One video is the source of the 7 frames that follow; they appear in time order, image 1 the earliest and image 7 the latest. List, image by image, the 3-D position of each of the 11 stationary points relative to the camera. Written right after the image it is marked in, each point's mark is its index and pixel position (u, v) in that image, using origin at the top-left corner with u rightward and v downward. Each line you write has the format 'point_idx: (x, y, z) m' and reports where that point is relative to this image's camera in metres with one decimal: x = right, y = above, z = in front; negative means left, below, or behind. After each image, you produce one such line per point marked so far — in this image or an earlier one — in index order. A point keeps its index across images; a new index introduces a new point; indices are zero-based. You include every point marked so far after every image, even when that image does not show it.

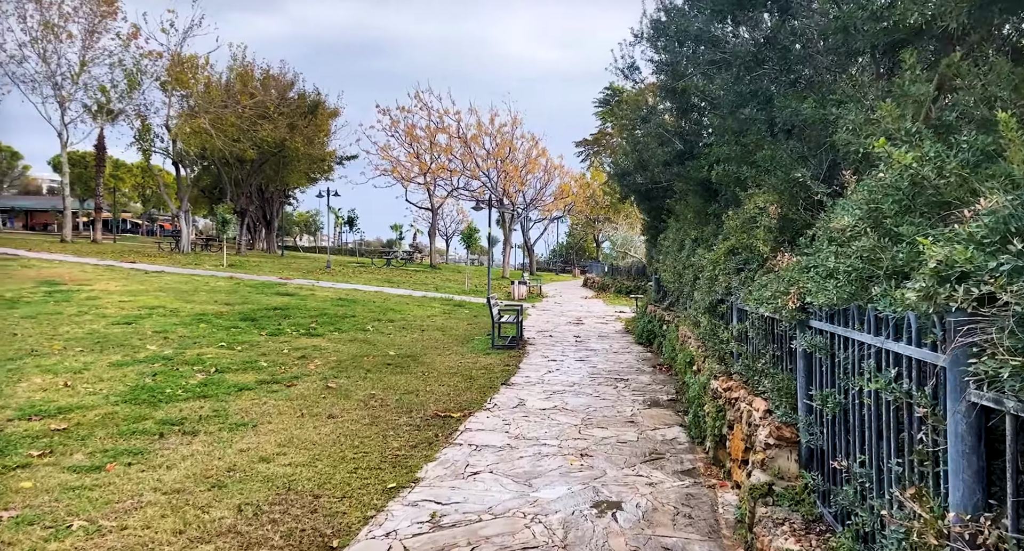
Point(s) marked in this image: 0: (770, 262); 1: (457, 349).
0: (+1.9, +0.1, +4.9) m
1: (-1.0, -1.3, +11.8) m
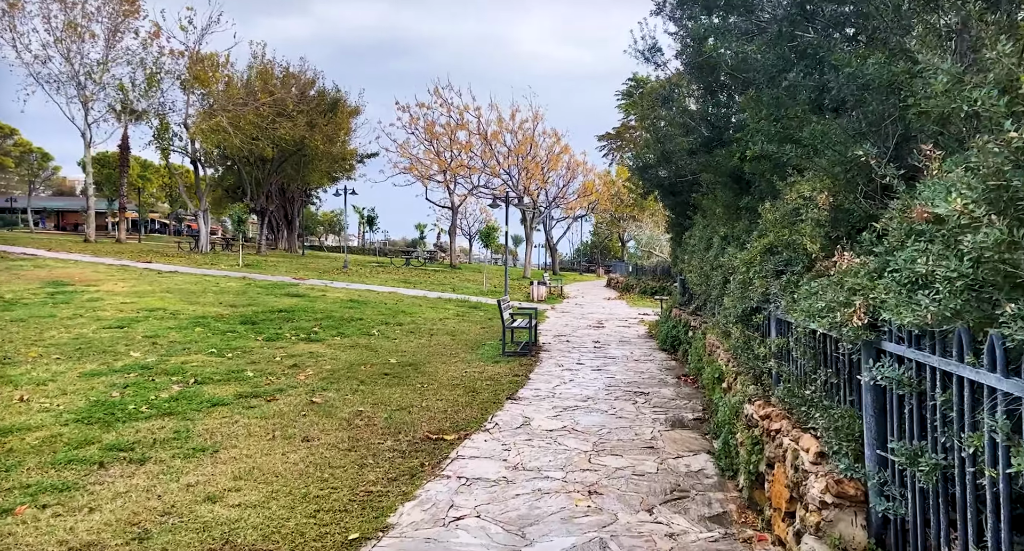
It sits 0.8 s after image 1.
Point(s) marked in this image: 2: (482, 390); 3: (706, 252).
0: (+1.8, +0.1, +4.0) m
1: (-0.8, -1.3, +11.0) m
2: (-0.3, -1.4, +8.2) m
3: (+2.5, +0.3, +9.0) m
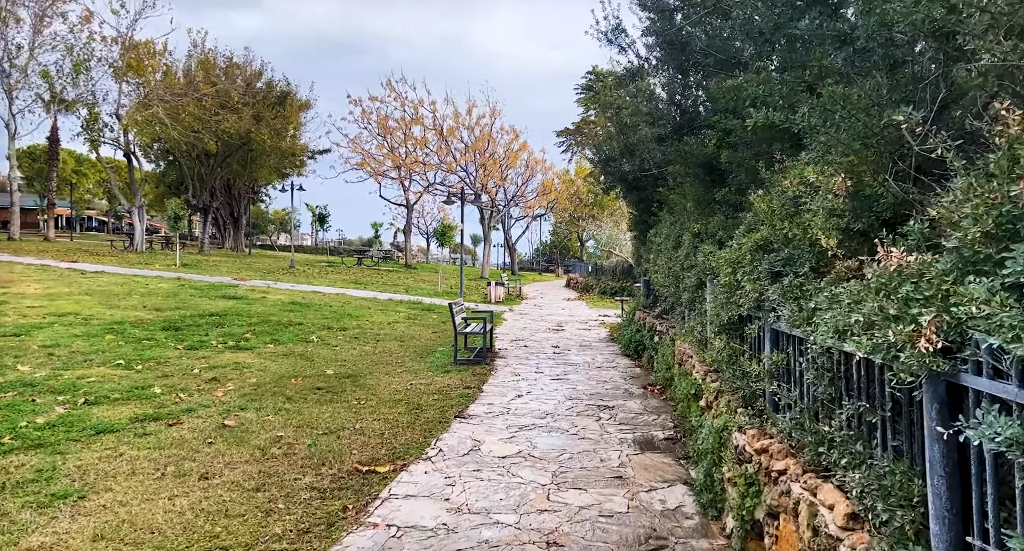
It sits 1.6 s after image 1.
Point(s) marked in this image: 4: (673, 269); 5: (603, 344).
0: (+1.5, +0.1, +3.2) m
1: (-1.5, -1.3, +10.0) m
2: (-0.9, -1.4, +7.3) m
3: (+1.9, +0.3, +8.2) m
4: (+1.9, +0.1, +8.2) m
5: (+1.8, -1.3, +13.3) m
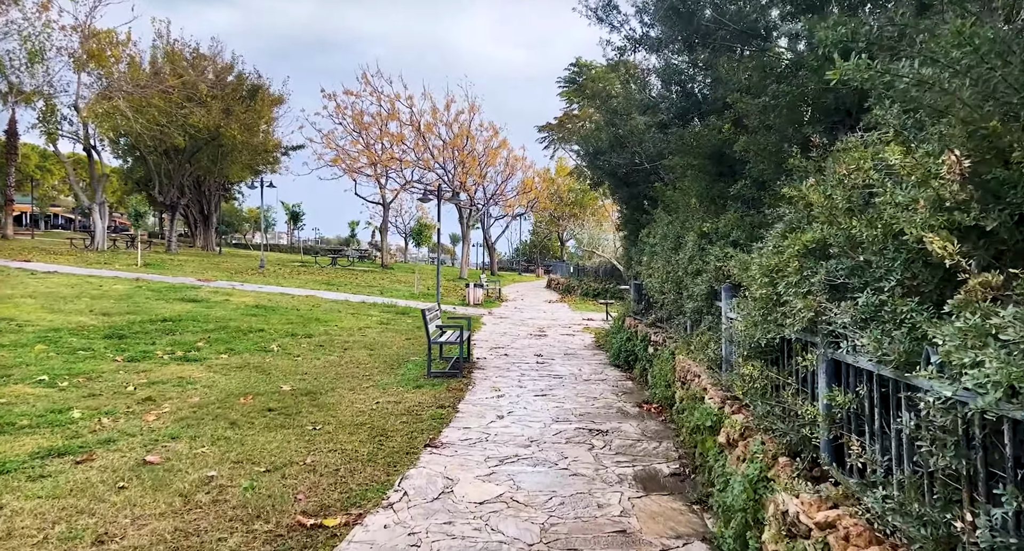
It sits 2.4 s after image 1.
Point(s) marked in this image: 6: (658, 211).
0: (+1.4, 0.0, +2.3) m
1: (-1.7, -1.4, +9.0) m
2: (-1.1, -1.4, +6.3) m
3: (+1.7, +0.2, +7.3) m
4: (+1.7, 0.0, +7.3) m
5: (+1.4, -1.4, +12.4) m
6: (+1.9, +0.9, +9.1) m
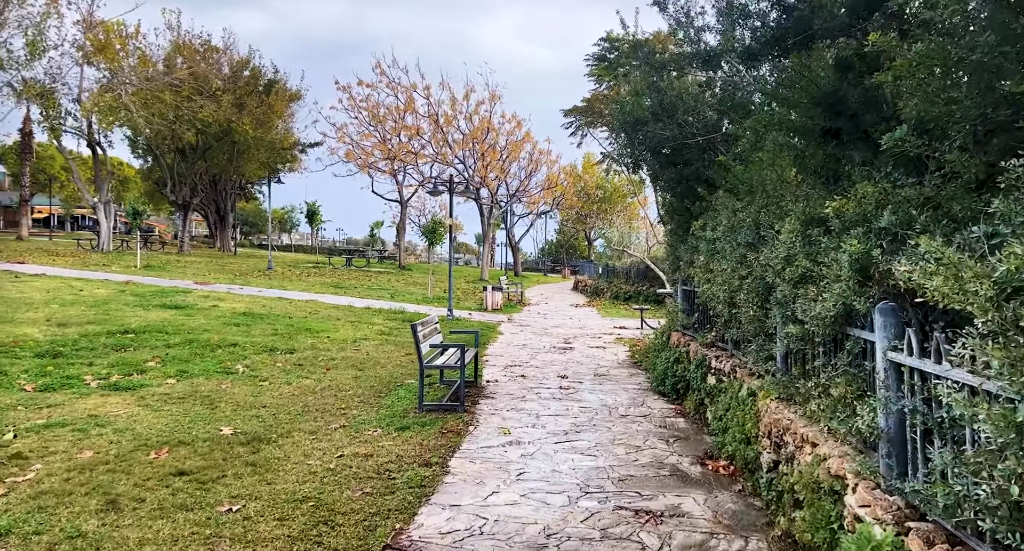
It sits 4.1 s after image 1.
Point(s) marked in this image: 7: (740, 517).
0: (+1.3, -0.1, +0.1) m
1: (-1.6, -1.4, +6.9) m
2: (-1.0, -1.5, +4.2) m
3: (+1.8, +0.2, +5.1) m
4: (+1.8, 0.0, +5.1) m
5: (+1.7, -1.4, +10.2) m
6: (+2.1, +0.8, +6.9) m
7: (+1.4, -1.5, +4.4) m
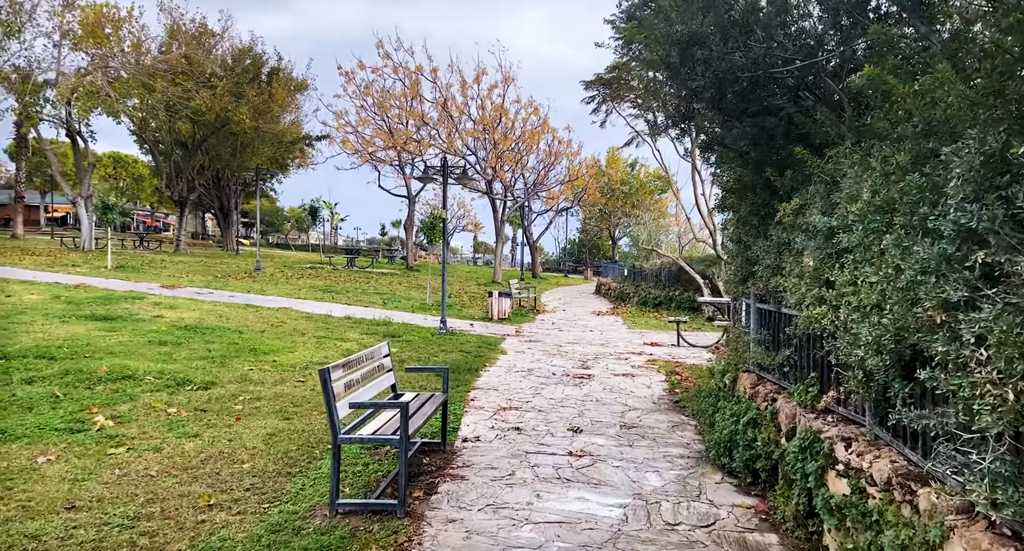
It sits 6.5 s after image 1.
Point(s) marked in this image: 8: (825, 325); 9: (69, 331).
0: (+0.9, -0.1, -2.9) m
1: (-1.8, -1.5, +4.0) m
2: (-1.3, -1.6, +1.3) m
3: (+1.6, +0.1, +2.1) m
4: (+1.5, -0.1, +2.0) m
5: (+1.6, -1.5, +7.2) m
6: (+1.9, +0.7, +3.9) m
7: (+1.2, -1.6, +1.3) m
8: (+1.8, -0.3, +3.9) m
9: (-6.9, -0.9, +10.8) m
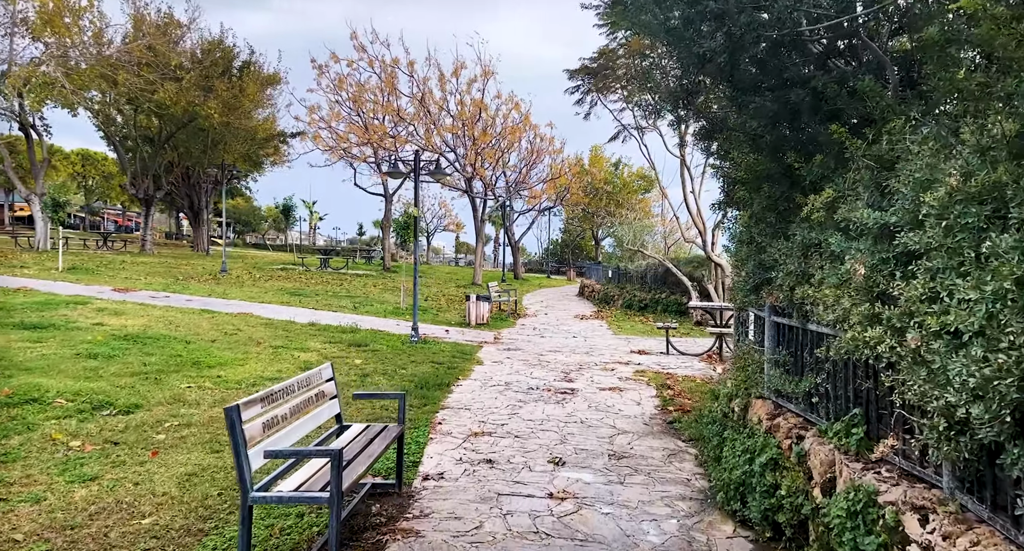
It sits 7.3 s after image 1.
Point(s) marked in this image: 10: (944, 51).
0: (+0.9, -0.2, -3.9) m
1: (-1.9, -1.6, +2.9) m
2: (-1.4, -1.6, +0.2) m
3: (+1.4, 0.0, +1.1) m
4: (+1.4, -0.2, +1.1) m
5: (+1.3, -1.6, +6.2) m
6: (+1.7, +0.7, +2.9) m
7: (+1.1, -1.7, +0.3) m
8: (+1.6, -0.3, +3.0) m
9: (-7.2, -0.9, +9.7) m
10: (+1.9, +1.0, +3.2) m
